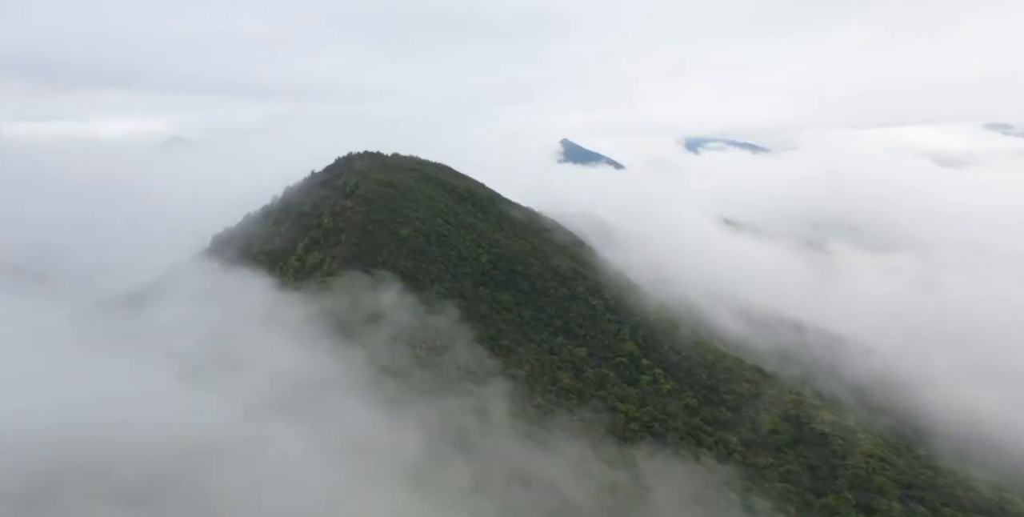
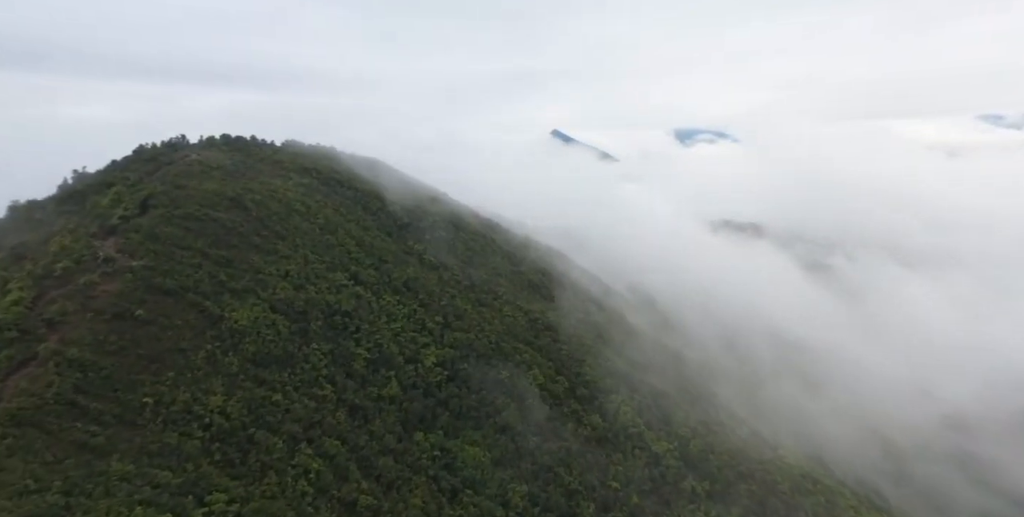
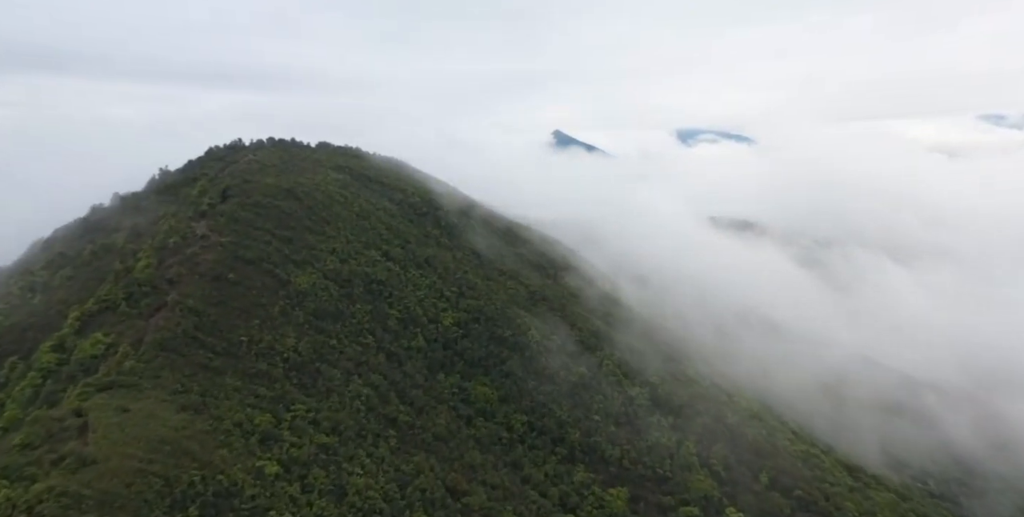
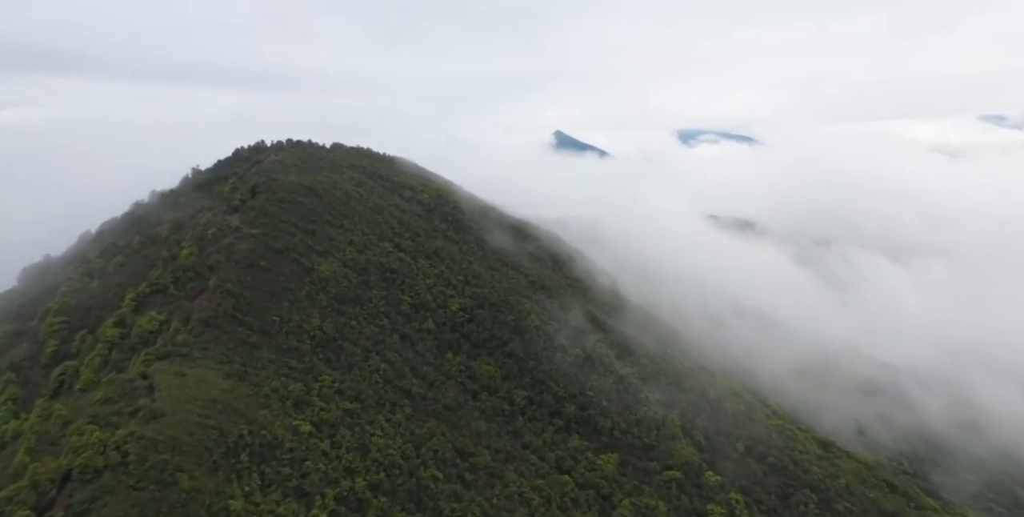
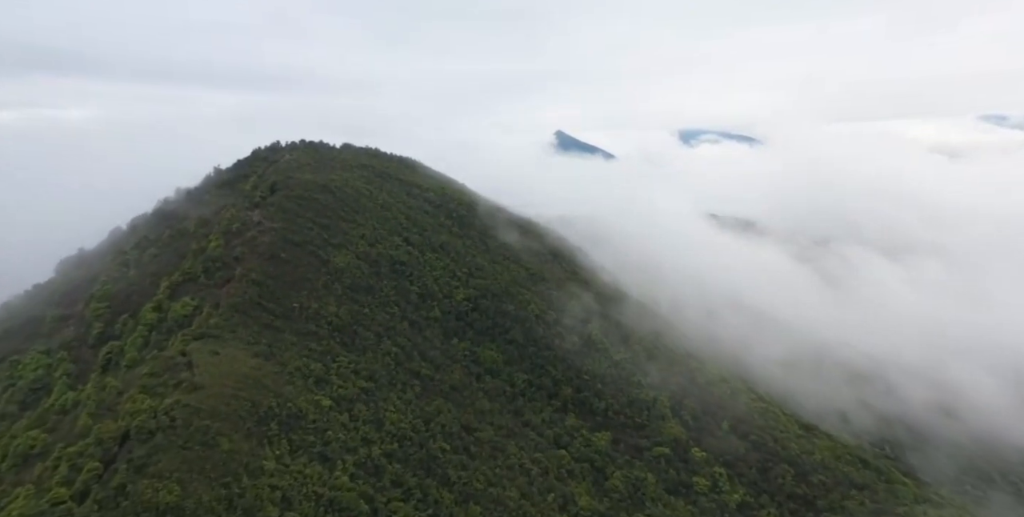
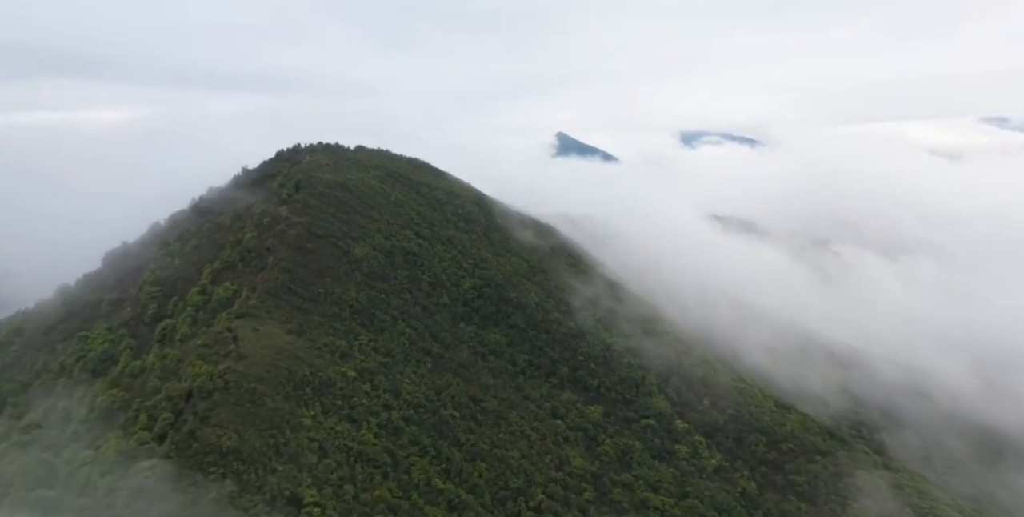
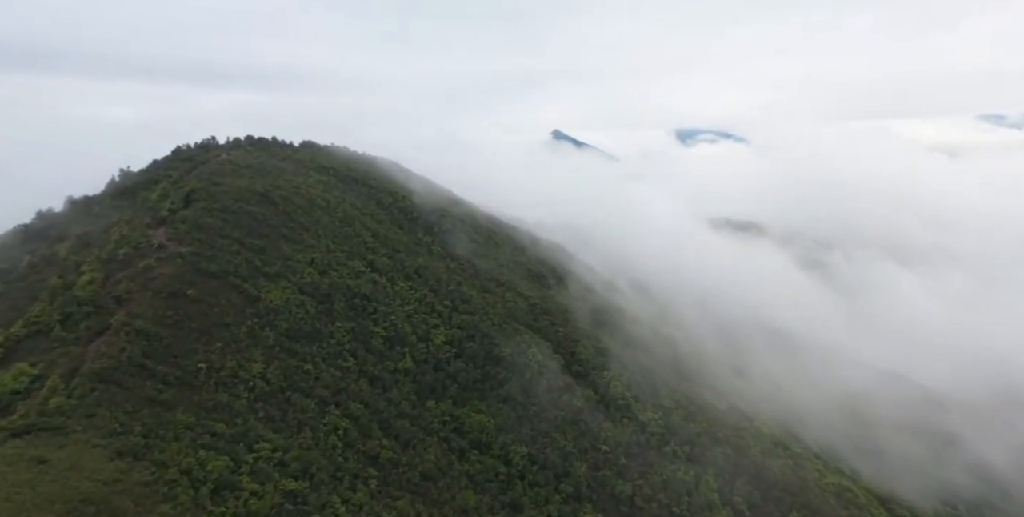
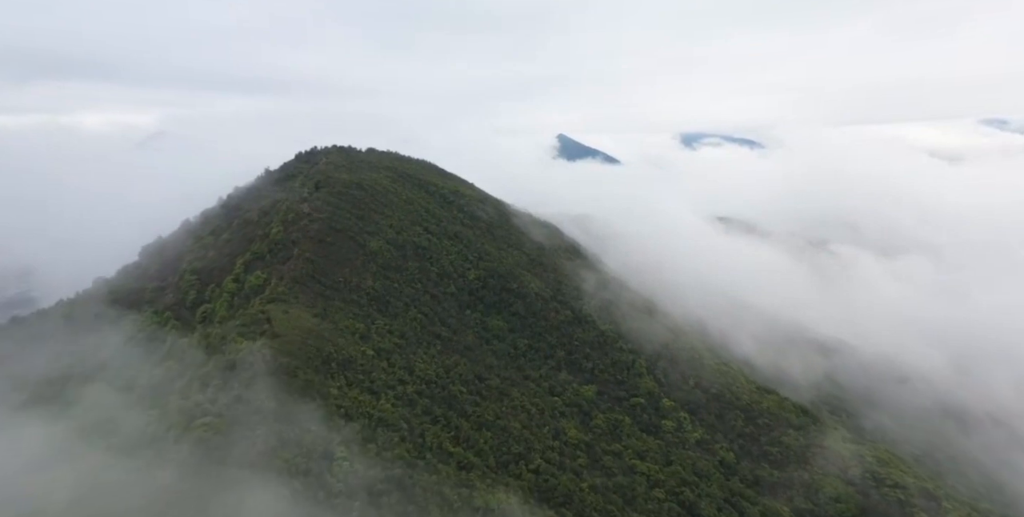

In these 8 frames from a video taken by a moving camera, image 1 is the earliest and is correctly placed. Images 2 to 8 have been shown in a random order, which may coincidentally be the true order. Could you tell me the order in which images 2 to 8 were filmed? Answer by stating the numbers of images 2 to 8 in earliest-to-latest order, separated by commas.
8, 6, 5, 4, 3, 7, 2
